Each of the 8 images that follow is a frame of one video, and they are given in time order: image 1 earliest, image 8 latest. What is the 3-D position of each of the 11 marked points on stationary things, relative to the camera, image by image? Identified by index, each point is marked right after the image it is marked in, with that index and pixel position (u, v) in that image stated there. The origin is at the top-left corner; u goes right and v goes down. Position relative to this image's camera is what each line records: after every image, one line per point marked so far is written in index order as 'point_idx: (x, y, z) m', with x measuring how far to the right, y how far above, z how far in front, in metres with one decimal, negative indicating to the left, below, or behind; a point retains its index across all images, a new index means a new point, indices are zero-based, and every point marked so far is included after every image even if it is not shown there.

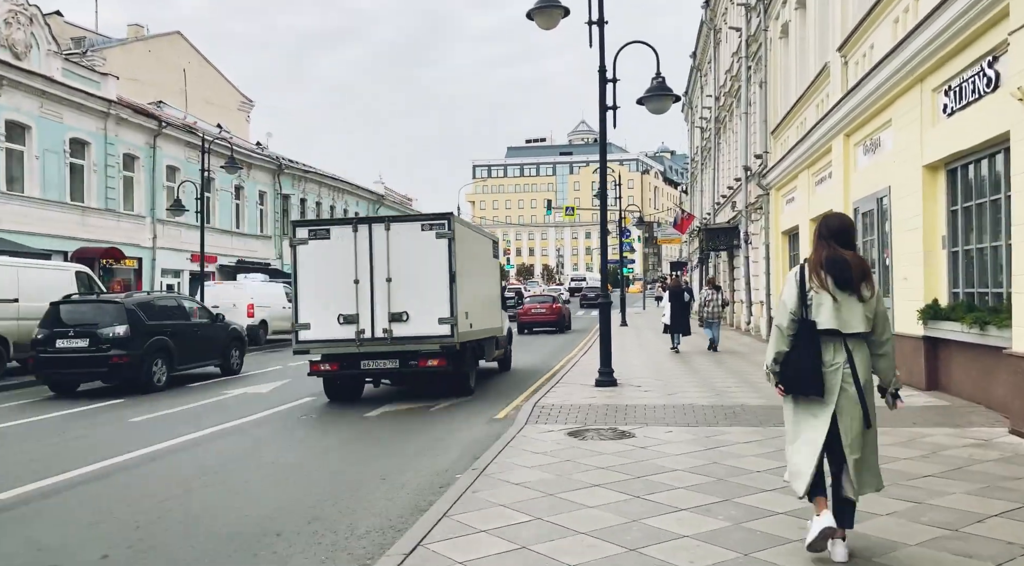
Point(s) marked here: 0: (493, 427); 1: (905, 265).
0: (-0.2, -1.7, +9.7) m
1: (+5.4, +0.3, +11.7) m
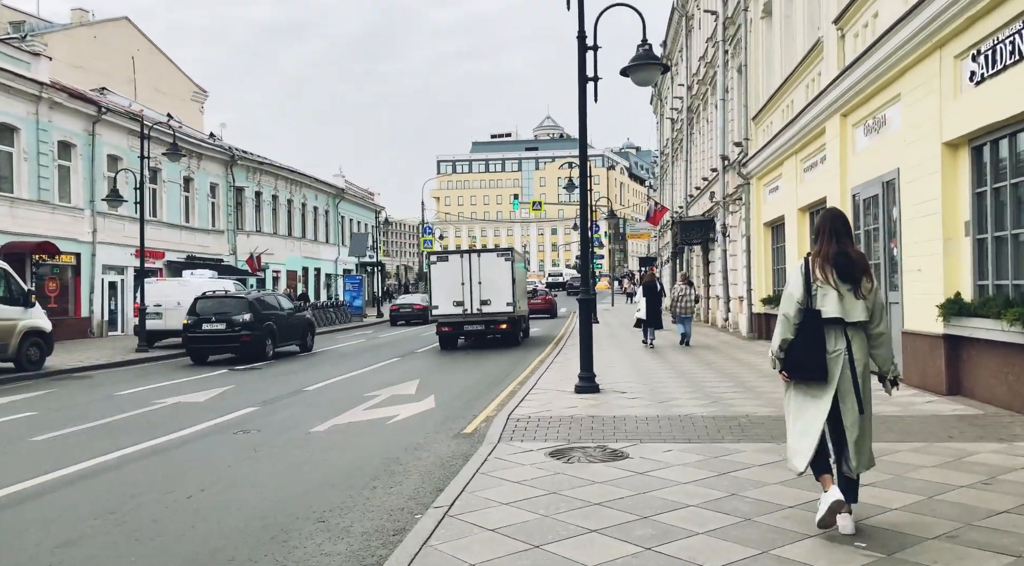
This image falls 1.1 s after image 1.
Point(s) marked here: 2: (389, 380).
0: (-0.5, -1.6, +8.3) m
1: (+5.0, +0.4, +10.5) m
2: (-2.2, -1.7, +15.0) m
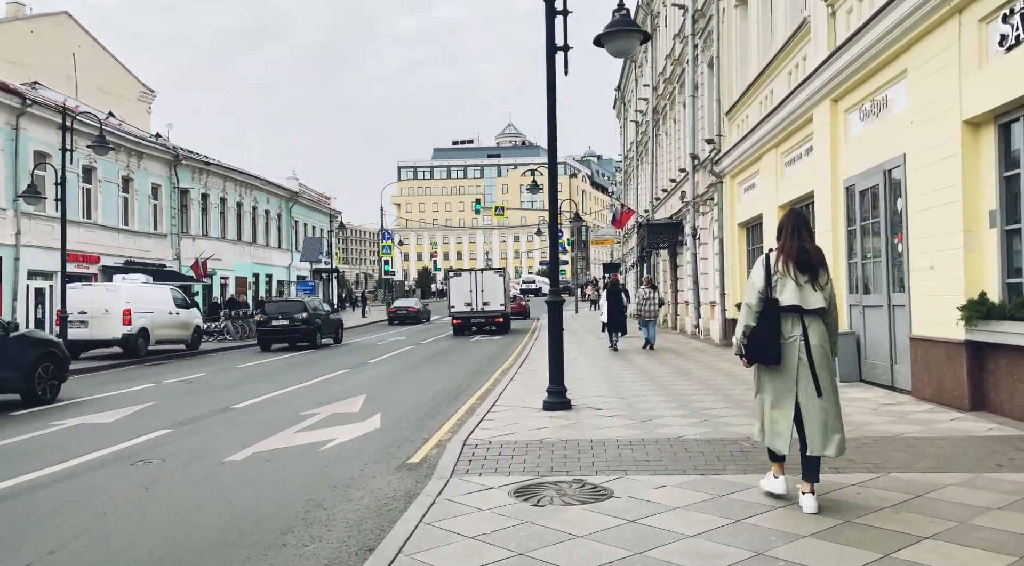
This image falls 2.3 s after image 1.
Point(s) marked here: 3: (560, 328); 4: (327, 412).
0: (-0.8, -1.6, +6.8) m
1: (+4.6, +0.4, +9.2) m
2: (-2.8, -1.8, +13.4) m
3: (+0.5, -0.6, +9.6) m
4: (-2.4, -1.7, +11.1) m
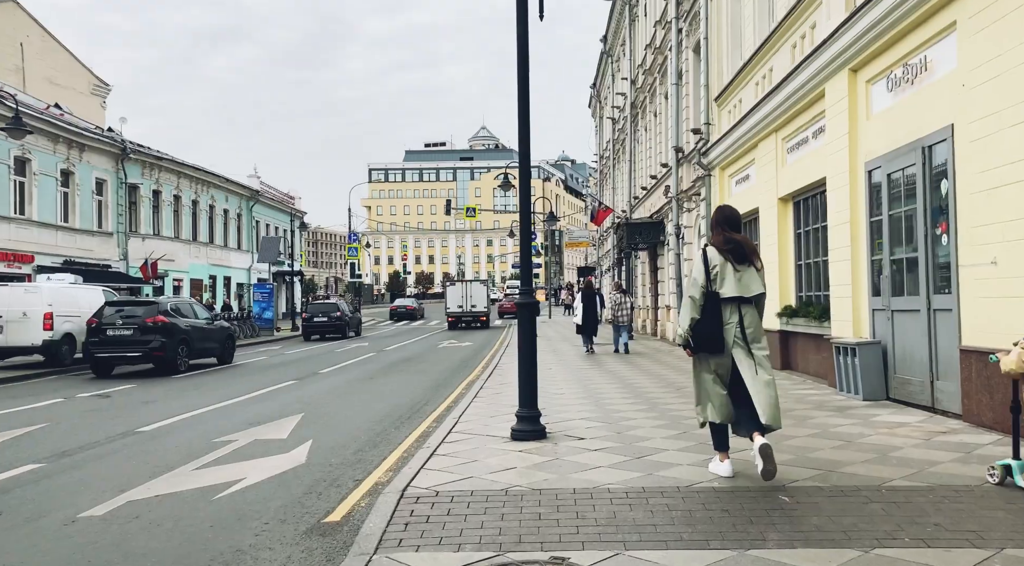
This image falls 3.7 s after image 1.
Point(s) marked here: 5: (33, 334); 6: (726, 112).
0: (-1.1, -1.5, +4.8) m
1: (+4.2, +0.4, +7.4) m
2: (-3.3, -1.7, +11.3) m
3: (+0.2, -0.6, +7.7) m
4: (-2.9, -1.7, +9.1) m
5: (-10.7, -1.2, +18.9) m
6: (+4.6, +3.7, +18.3) m
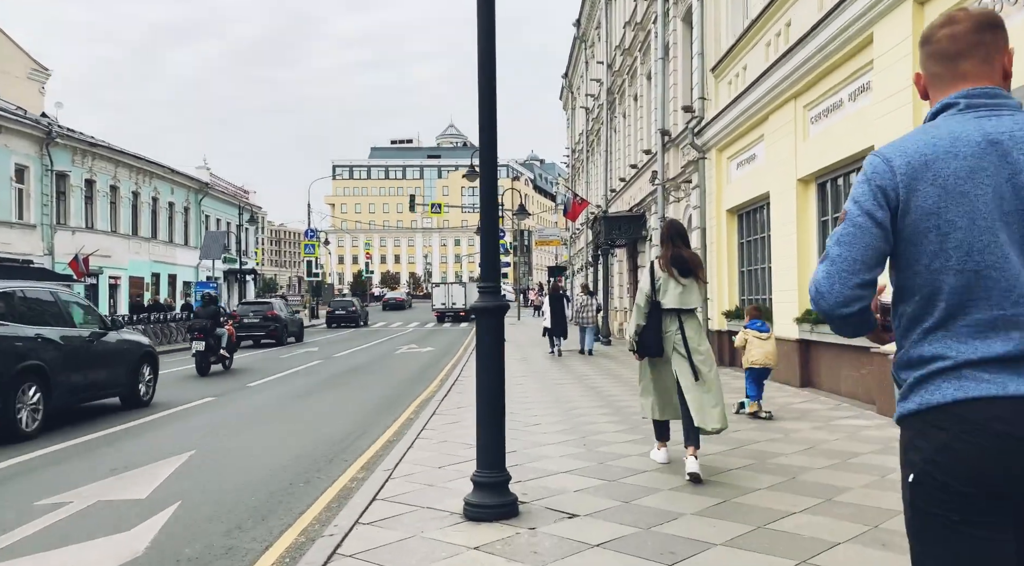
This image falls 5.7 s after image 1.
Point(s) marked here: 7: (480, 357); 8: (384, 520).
0: (-1.3, -1.5, +2.1) m
1: (+4.0, +0.4, +4.9) m
2: (-3.7, -1.7, +8.5) m
3: (-0.1, -0.5, +5.1) m
4: (-3.2, -1.6, +6.3) m
5: (-11.4, -1.1, +15.8) m
6: (+4.0, +3.7, +15.8) m
7: (-0.2, -0.4, +5.1) m
8: (-0.8, -1.4, +5.0) m
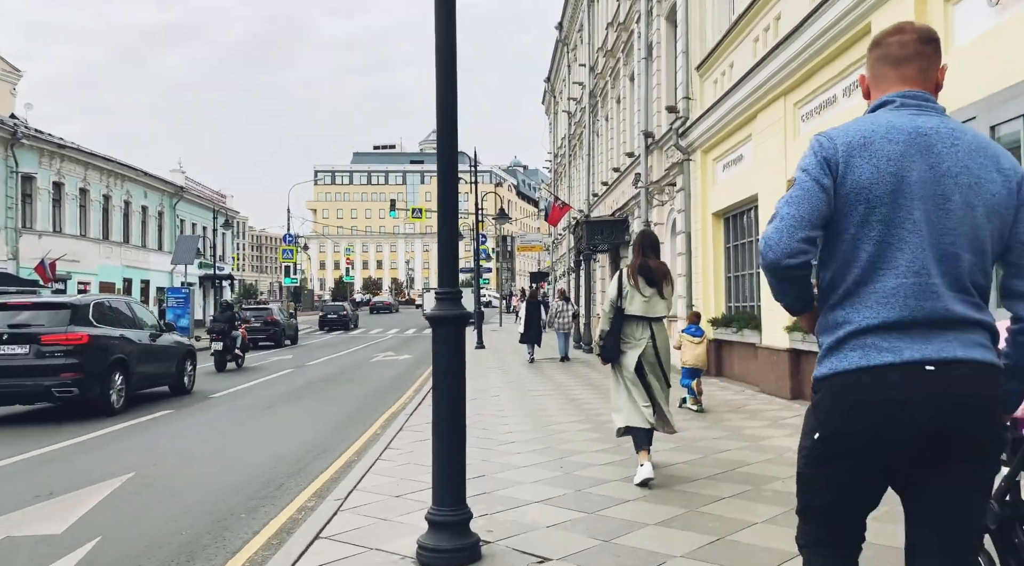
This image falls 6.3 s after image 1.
0: (-1.4, -1.5, +1.4) m
1: (+3.8, +0.4, +4.3) m
2: (-4.0, -1.7, +7.8) m
3: (-0.3, -0.6, +4.4) m
4: (-3.4, -1.7, +5.6) m
5: (-11.8, -1.2, +14.9) m
6: (+3.6, +3.6, +15.2) m
7: (-0.4, -0.4, +4.4) m
8: (-1.0, -1.4, +4.3) m
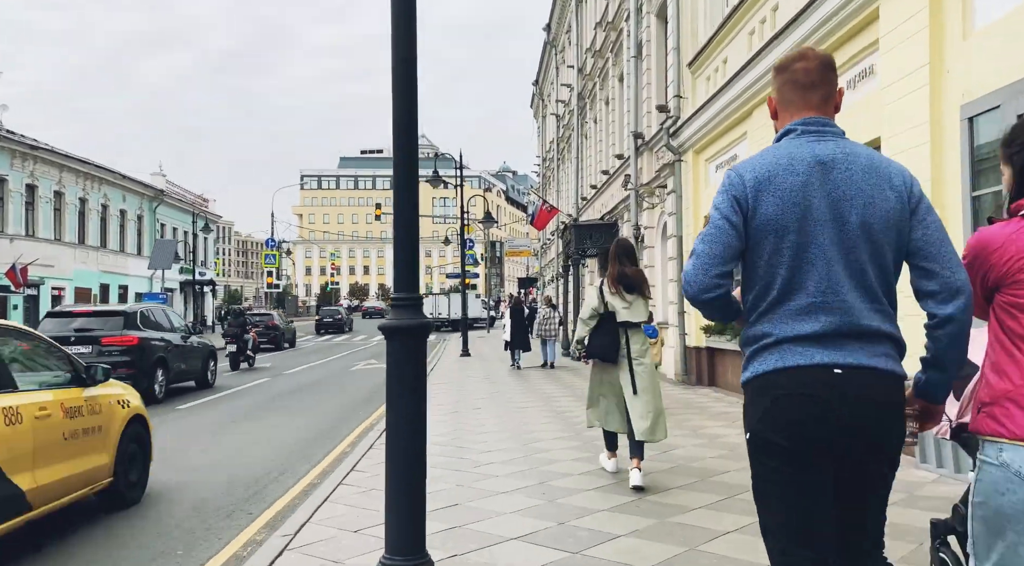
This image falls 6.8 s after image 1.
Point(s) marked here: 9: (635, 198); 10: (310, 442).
0: (-1.5, -1.5, +0.6) m
1: (+3.6, +0.3, +3.7) m
2: (-4.2, -1.8, +7.0) m
3: (-0.4, -0.6, +3.7) m
4: (-3.6, -1.7, +4.8) m
5: (-12.1, -1.2, +14.1) m
6: (+3.3, +3.5, +14.6) m
7: (-0.5, -0.5, +3.7) m
8: (-1.1, -1.4, +3.6) m
9: (+2.7, +1.9, +18.9) m
10: (-2.4, -1.9, +9.9) m
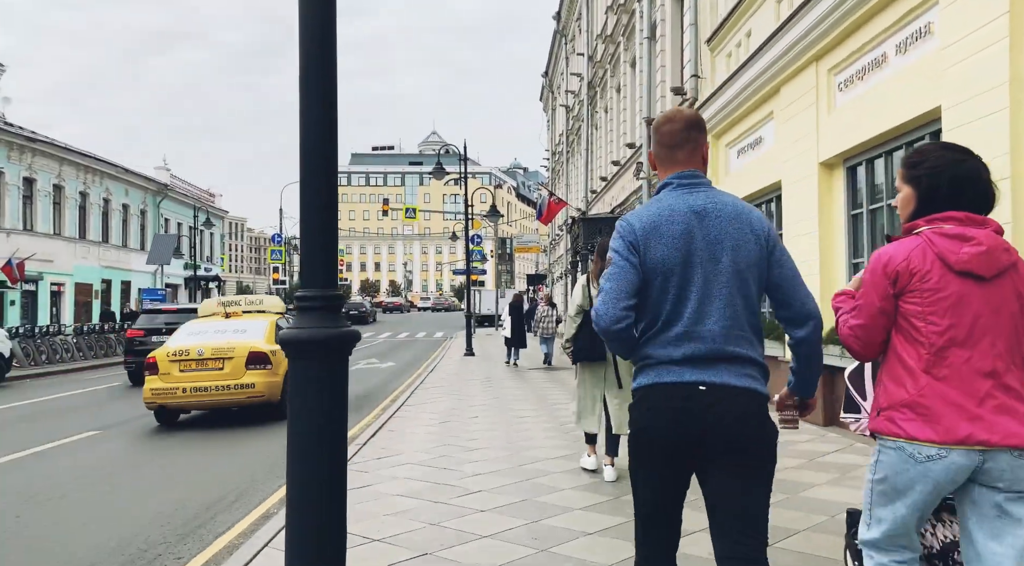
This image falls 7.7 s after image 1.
0: (-1.7, -1.5, -0.5) m
1: (+3.5, +0.4, +2.5) m
2: (-4.2, -1.7, +5.9) m
3: (-0.5, -0.6, +2.5) m
4: (-3.7, -1.6, +3.7) m
5: (-12.0, -1.2, +13.1) m
6: (+3.3, +3.6, +13.4) m
7: (-0.6, -0.4, +2.5) m
8: (-1.2, -1.4, +2.5) m
9: (+2.8, +2.0, +17.7) m
10: (-2.4, -1.8, +8.8) m
